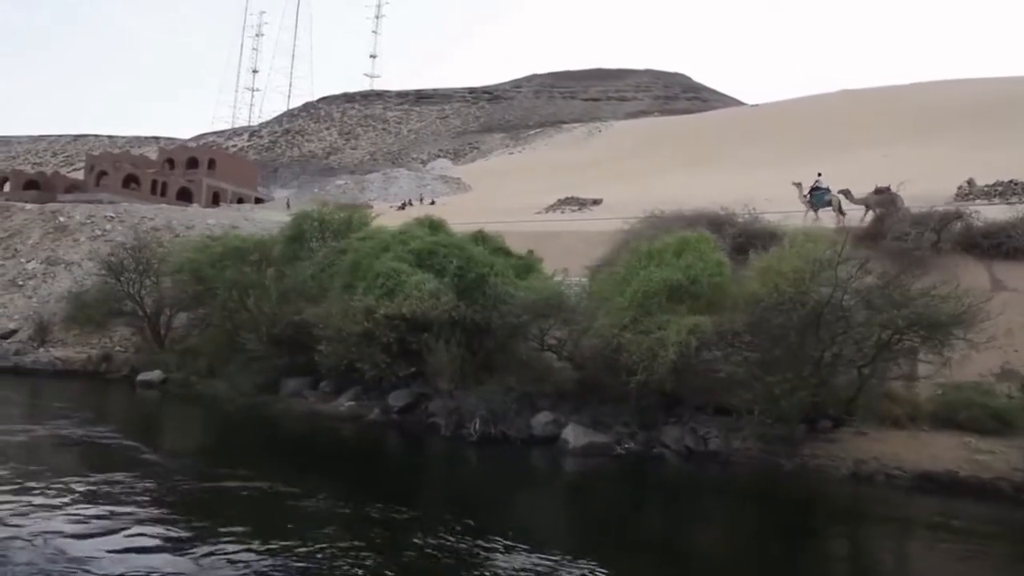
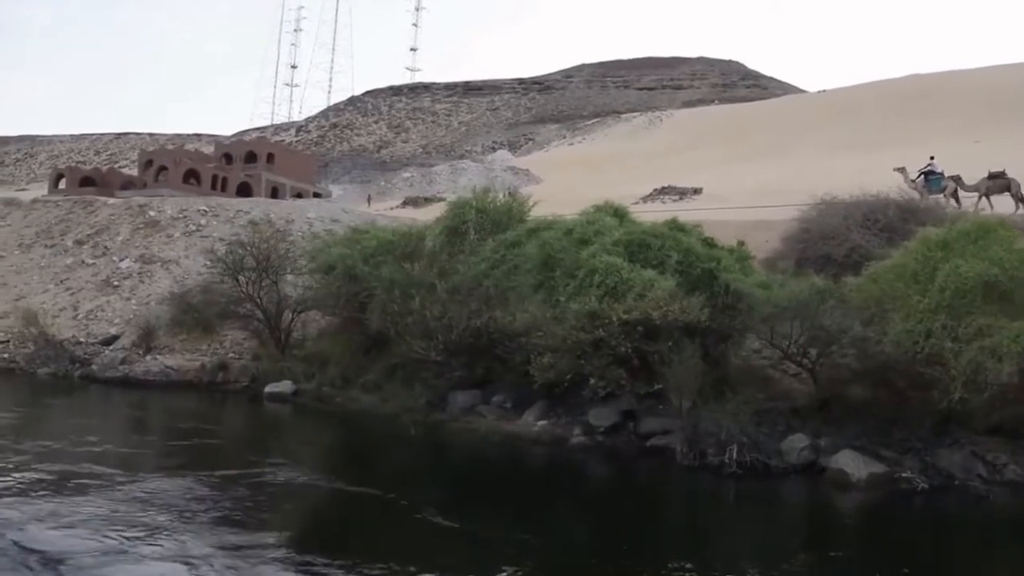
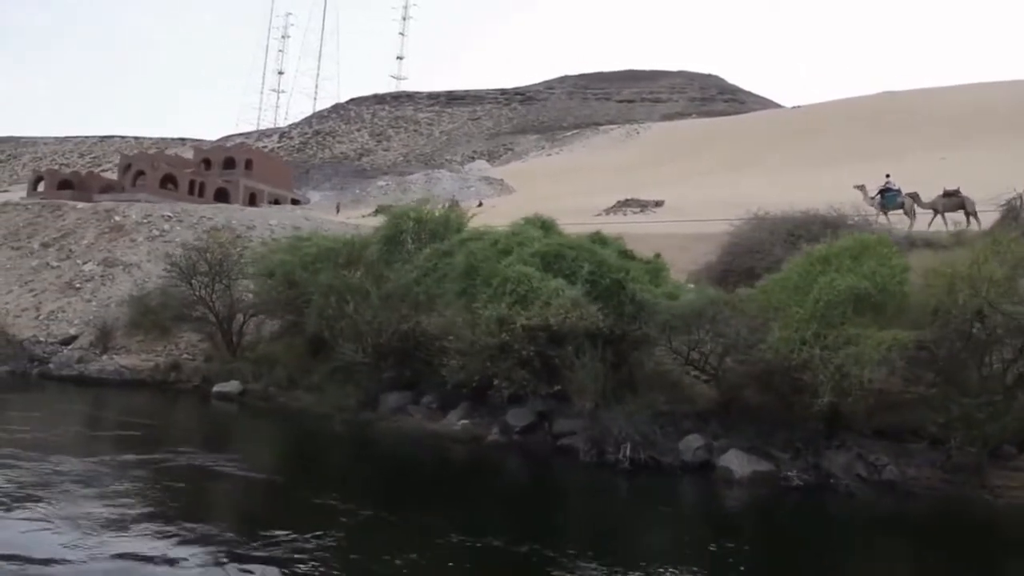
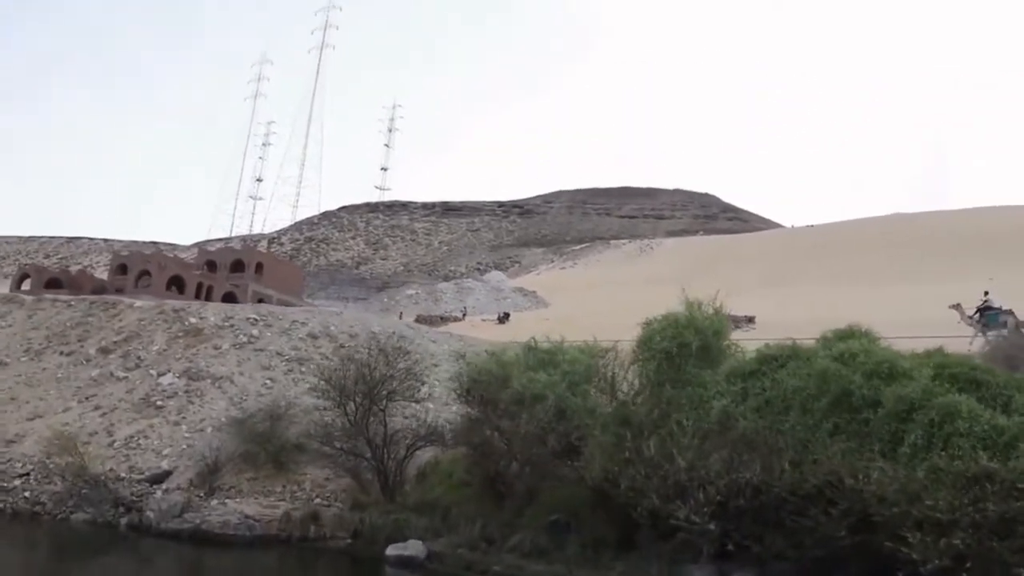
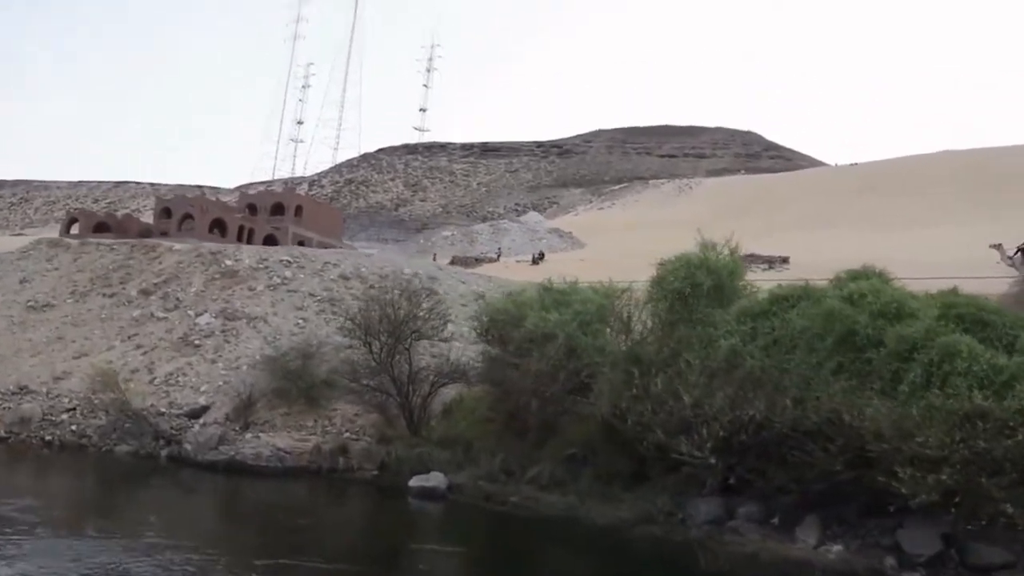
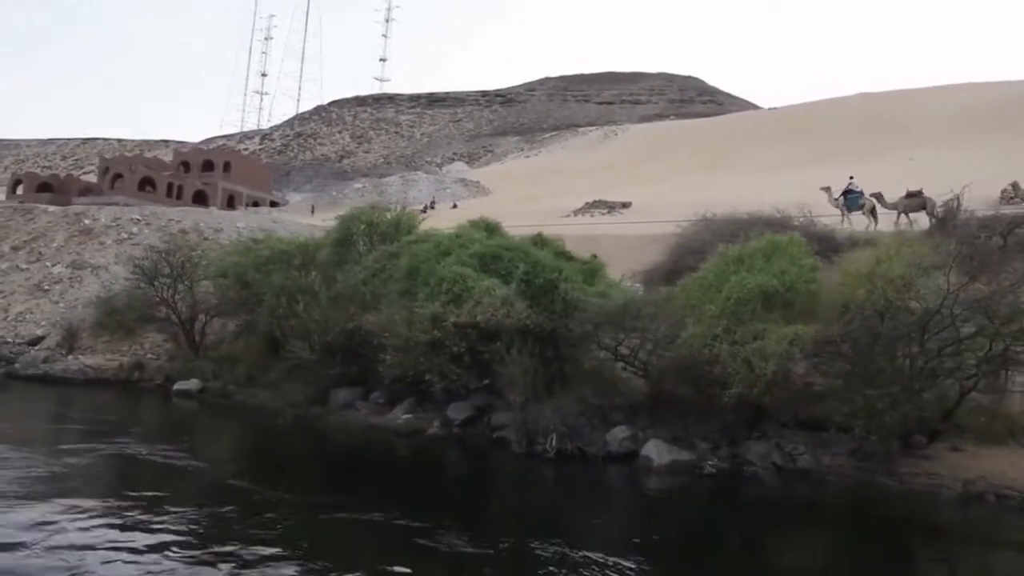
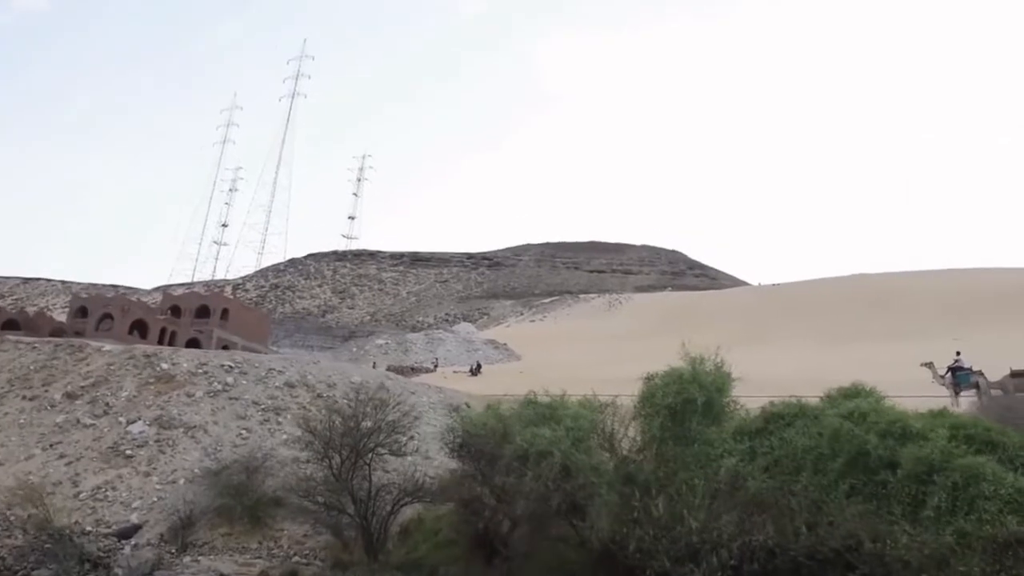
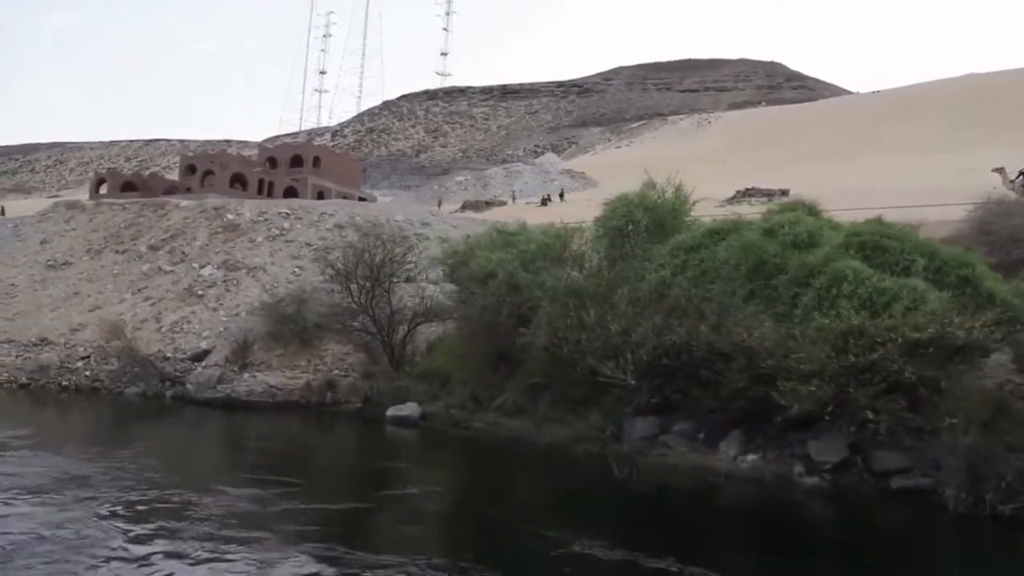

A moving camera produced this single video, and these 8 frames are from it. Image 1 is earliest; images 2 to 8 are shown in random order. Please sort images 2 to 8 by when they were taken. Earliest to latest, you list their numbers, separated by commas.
6, 3, 2, 8, 5, 4, 7
